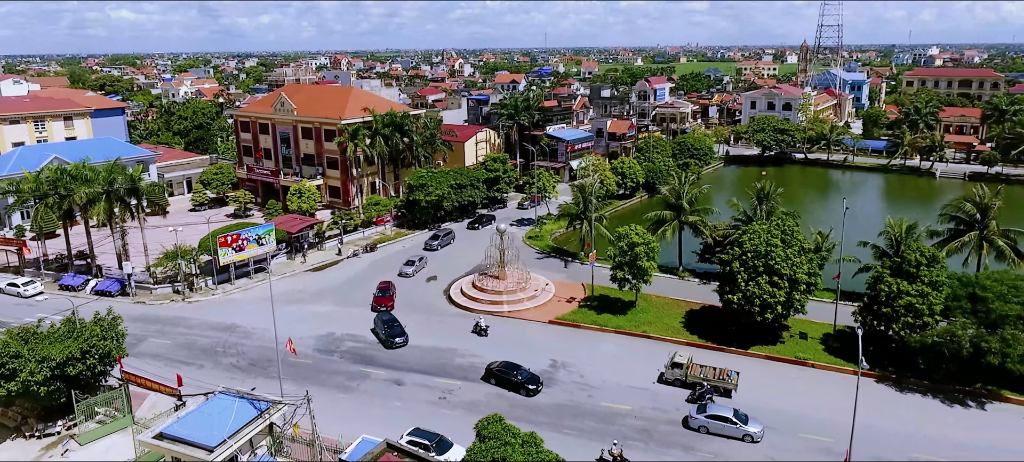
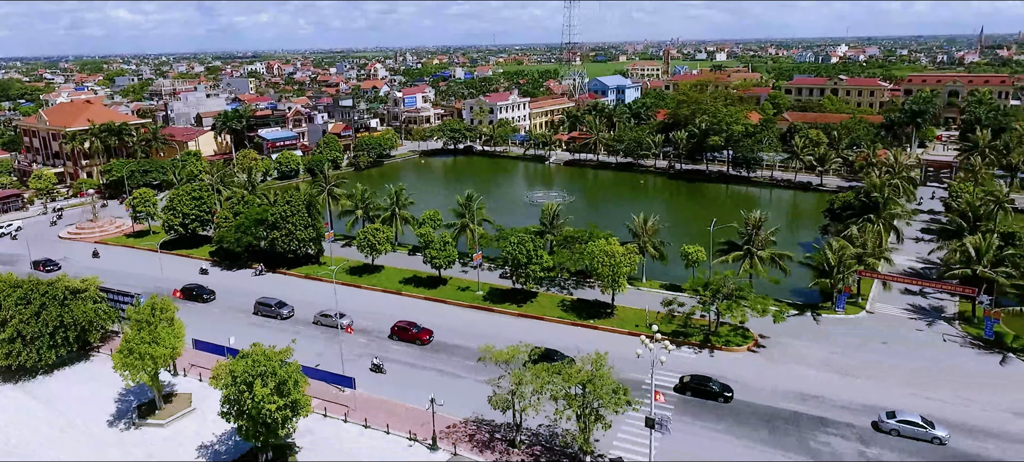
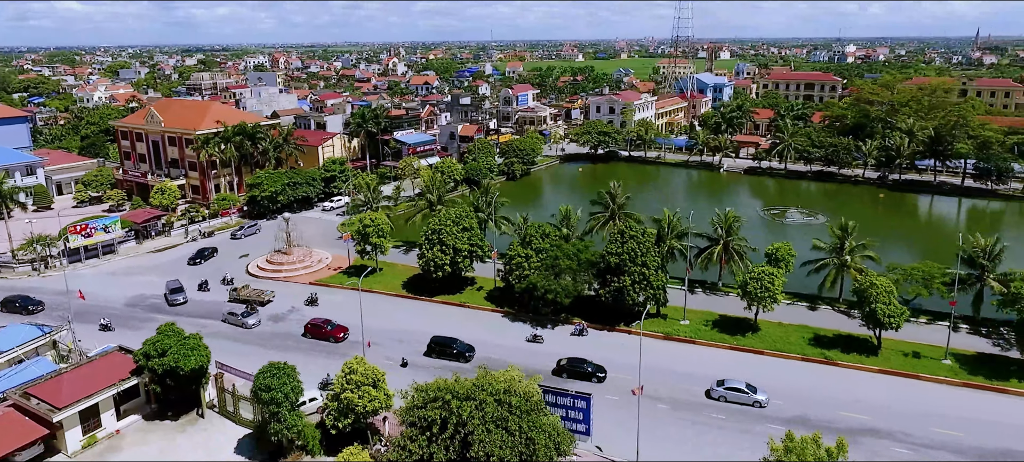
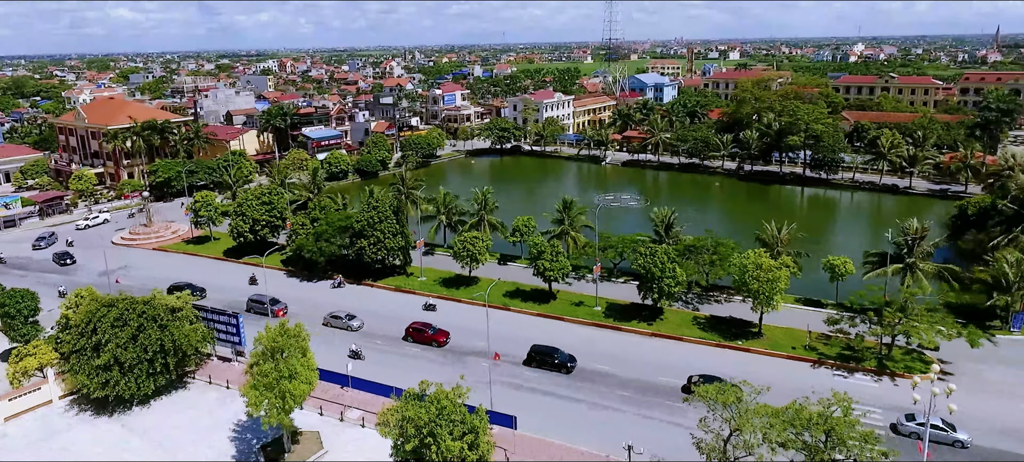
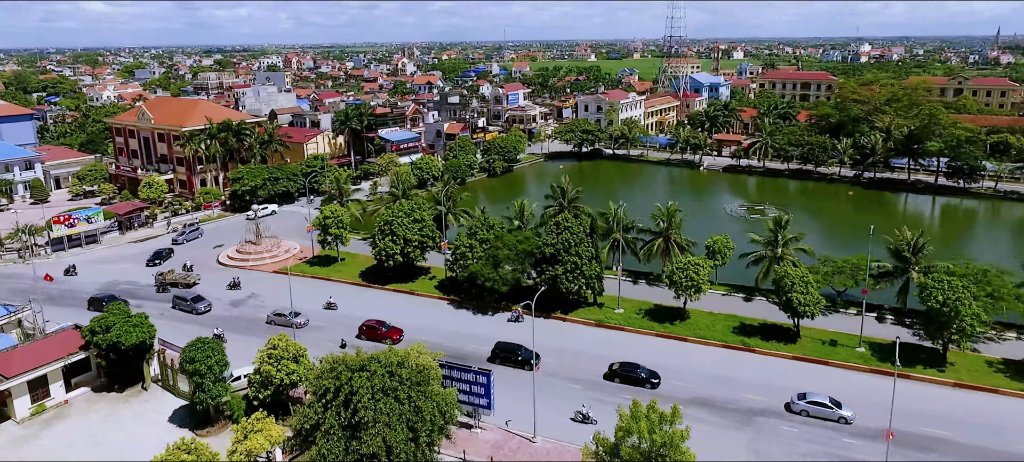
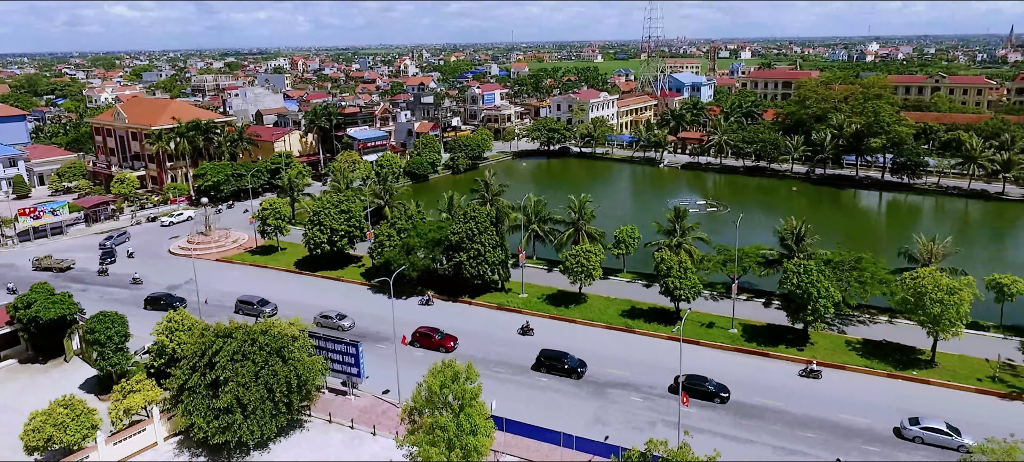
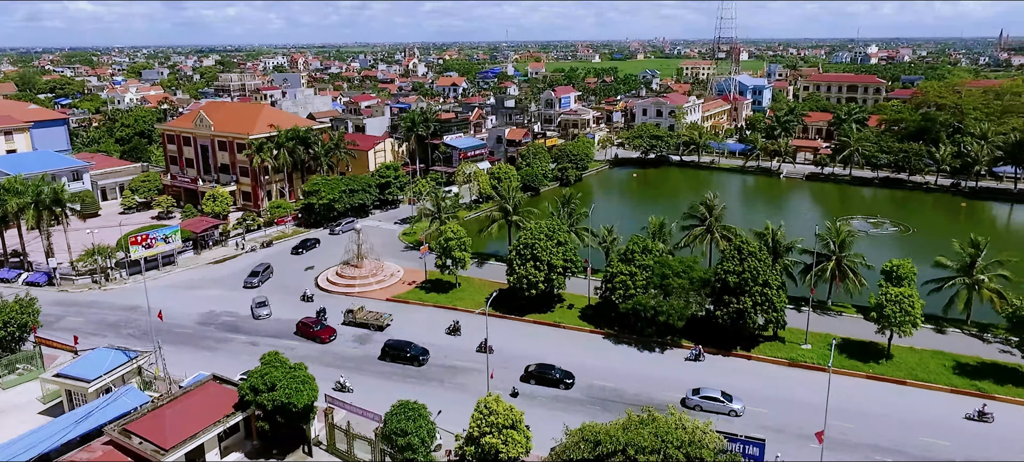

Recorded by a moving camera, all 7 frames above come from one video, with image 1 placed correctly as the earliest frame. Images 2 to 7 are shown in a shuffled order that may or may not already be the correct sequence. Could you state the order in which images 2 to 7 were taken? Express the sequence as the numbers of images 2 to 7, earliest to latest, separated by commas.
7, 3, 5, 6, 4, 2
